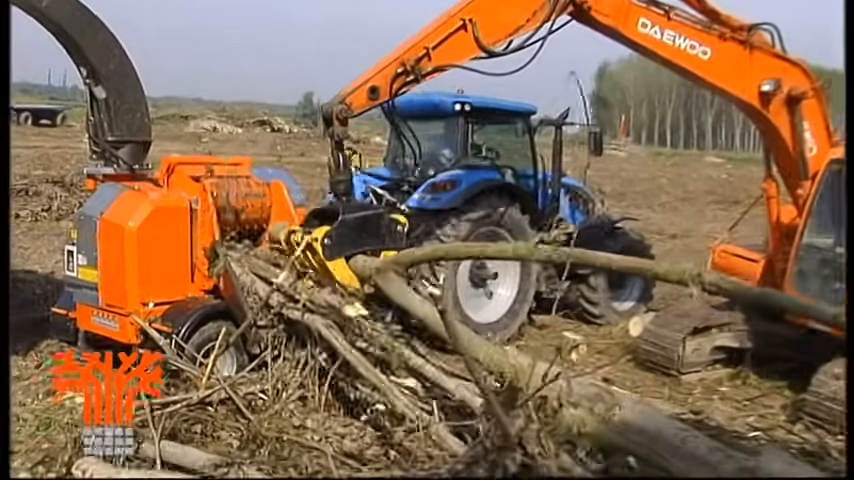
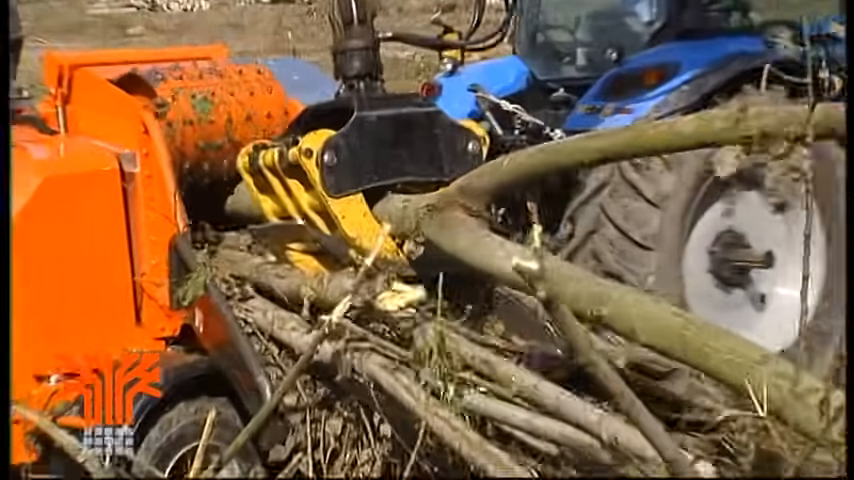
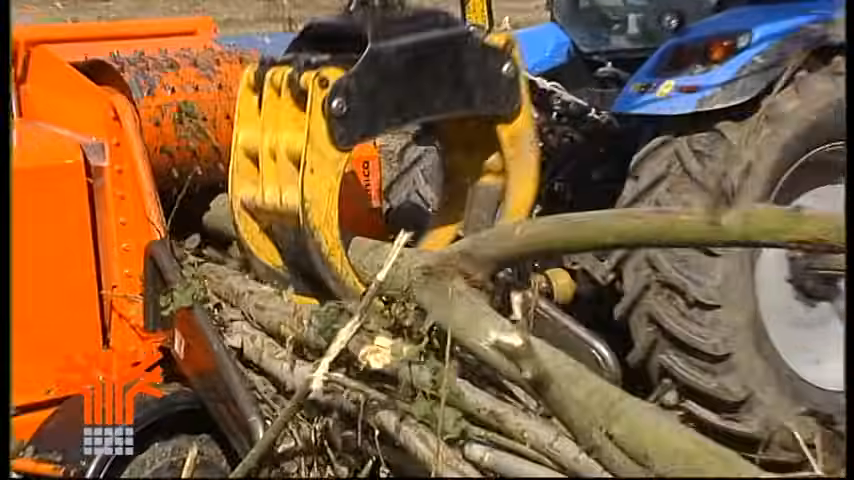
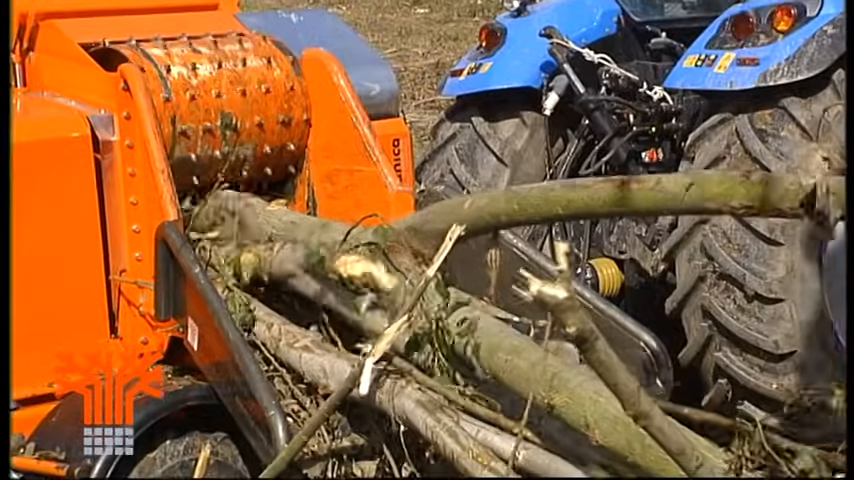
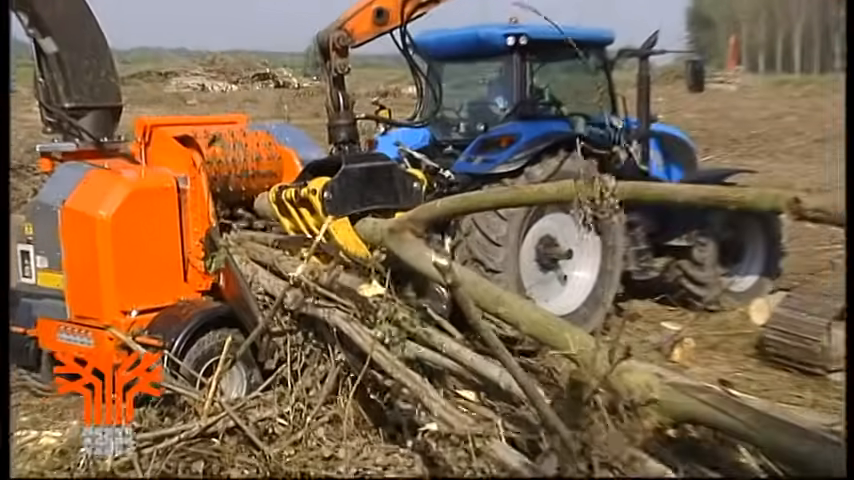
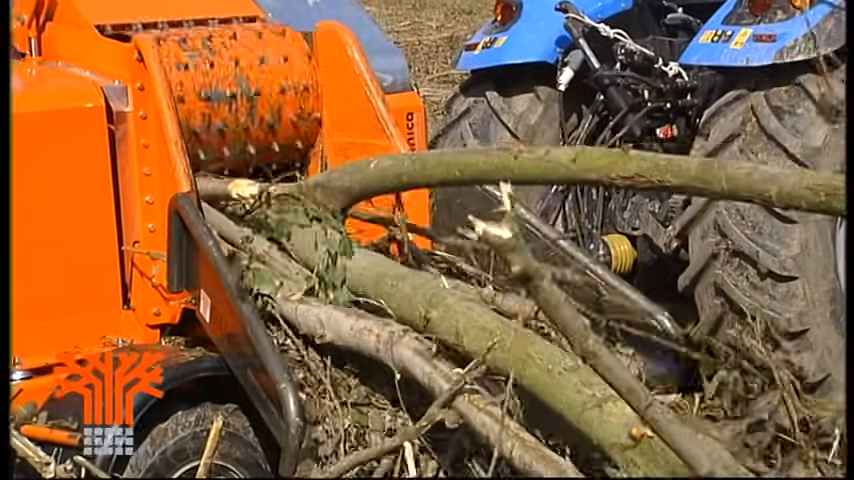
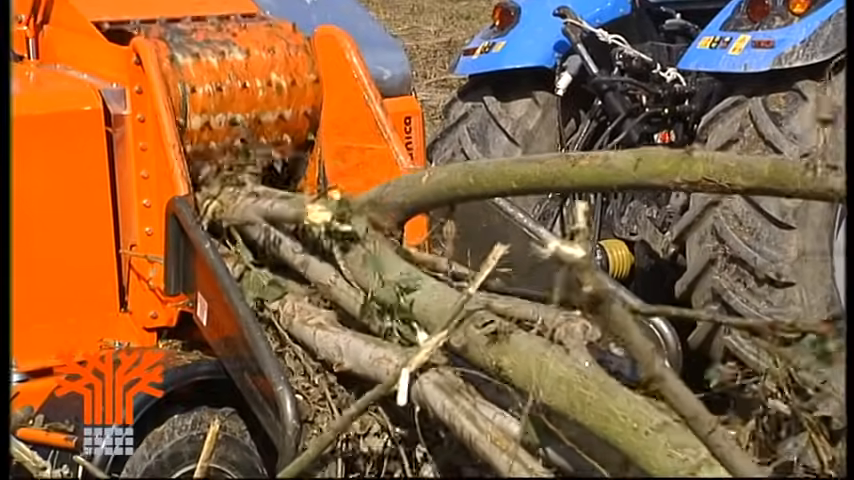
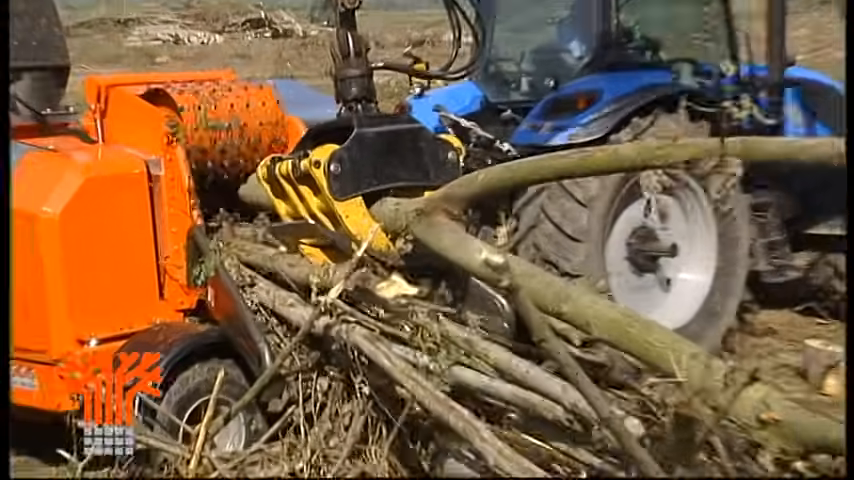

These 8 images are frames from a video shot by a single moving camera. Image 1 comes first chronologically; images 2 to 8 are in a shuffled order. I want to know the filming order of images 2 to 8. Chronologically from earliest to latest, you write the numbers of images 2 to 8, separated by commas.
5, 8, 2, 3, 4, 7, 6
